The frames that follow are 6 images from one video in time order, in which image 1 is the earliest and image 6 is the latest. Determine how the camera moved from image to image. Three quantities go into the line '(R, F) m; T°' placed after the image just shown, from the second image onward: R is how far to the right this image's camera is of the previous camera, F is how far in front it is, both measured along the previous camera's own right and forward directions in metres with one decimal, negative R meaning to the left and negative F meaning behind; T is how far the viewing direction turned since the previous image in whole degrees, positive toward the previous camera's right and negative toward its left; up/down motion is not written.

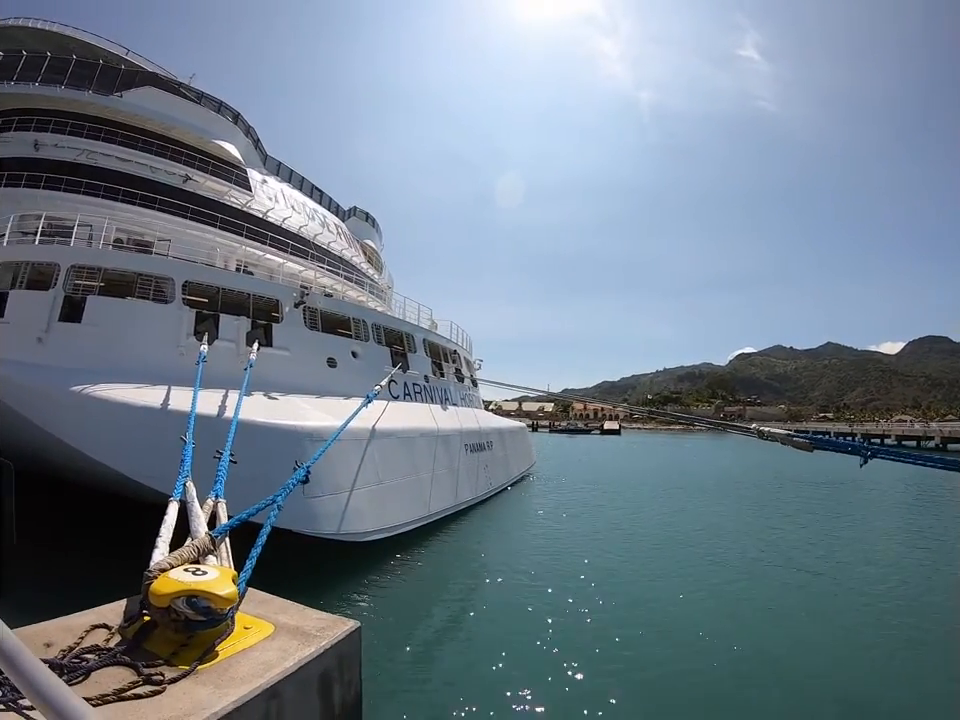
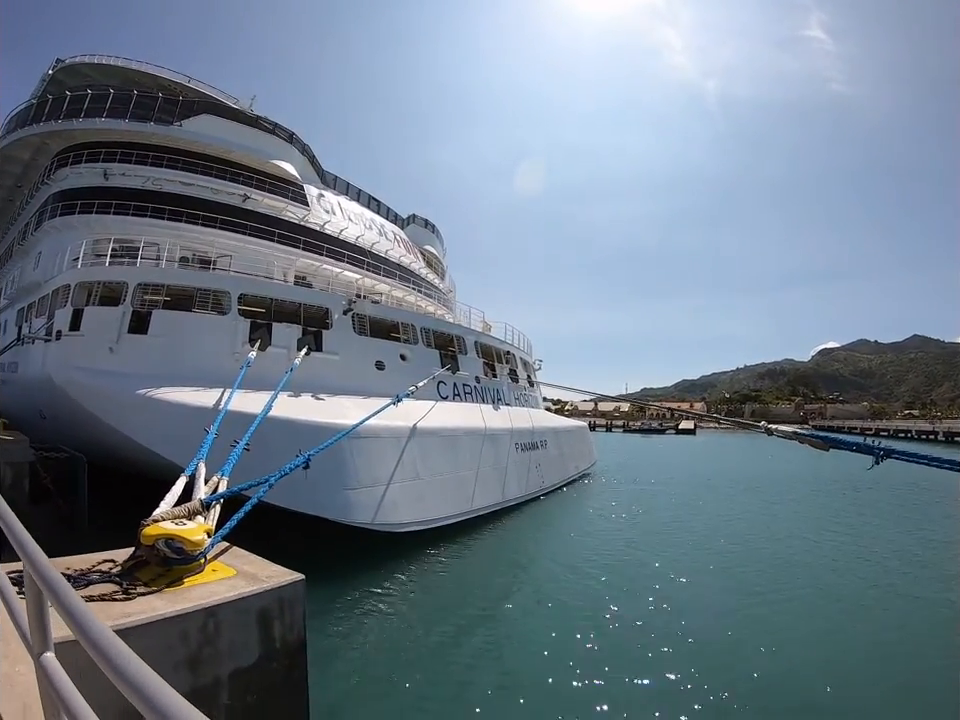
(+0.3, 0.0) m; -7°
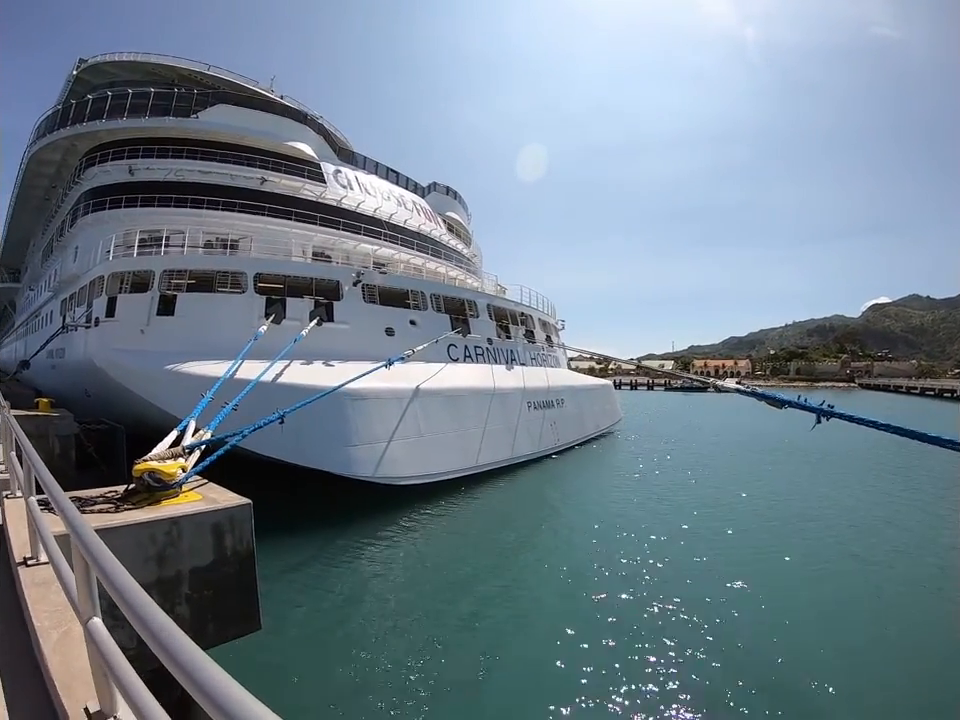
(+0.5, -0.4) m; -4°
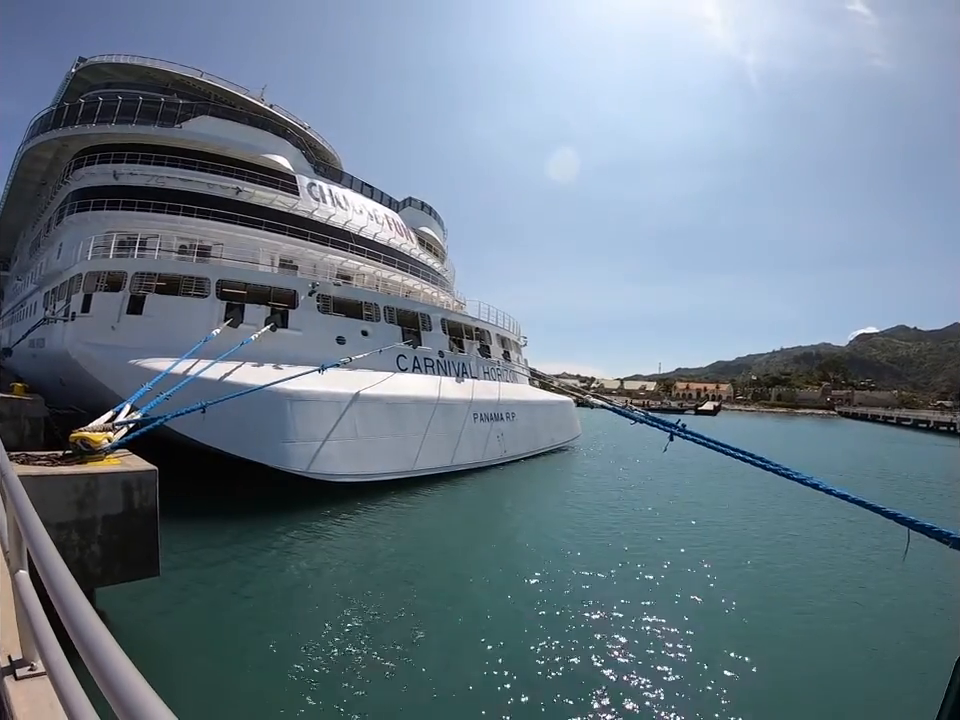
(+1.0, -1.0) m; +1°
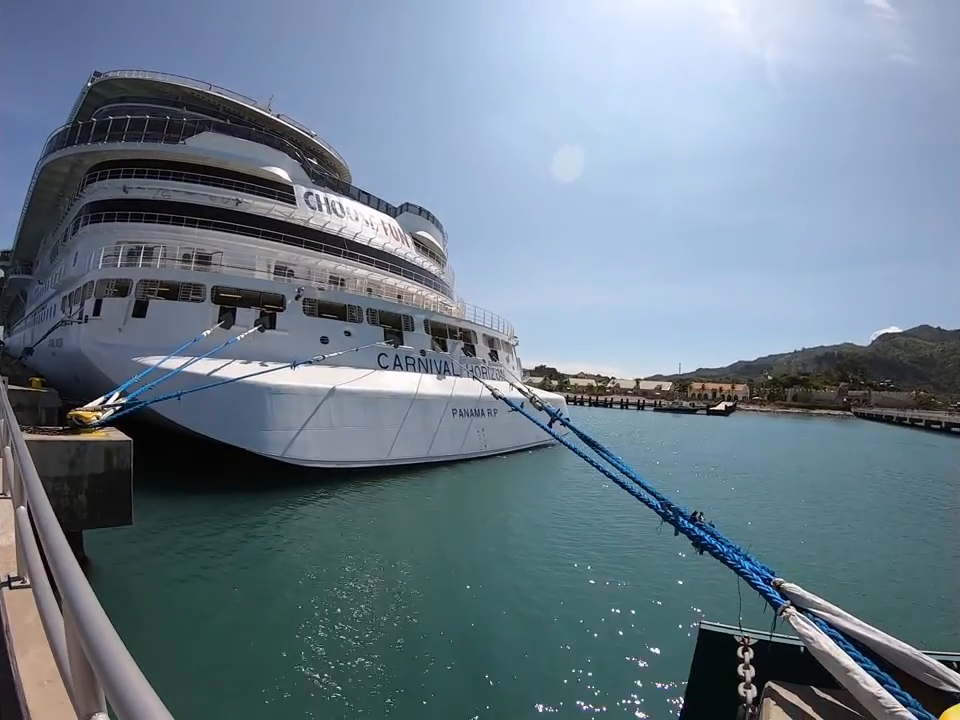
(+1.0, -0.9) m; -2°
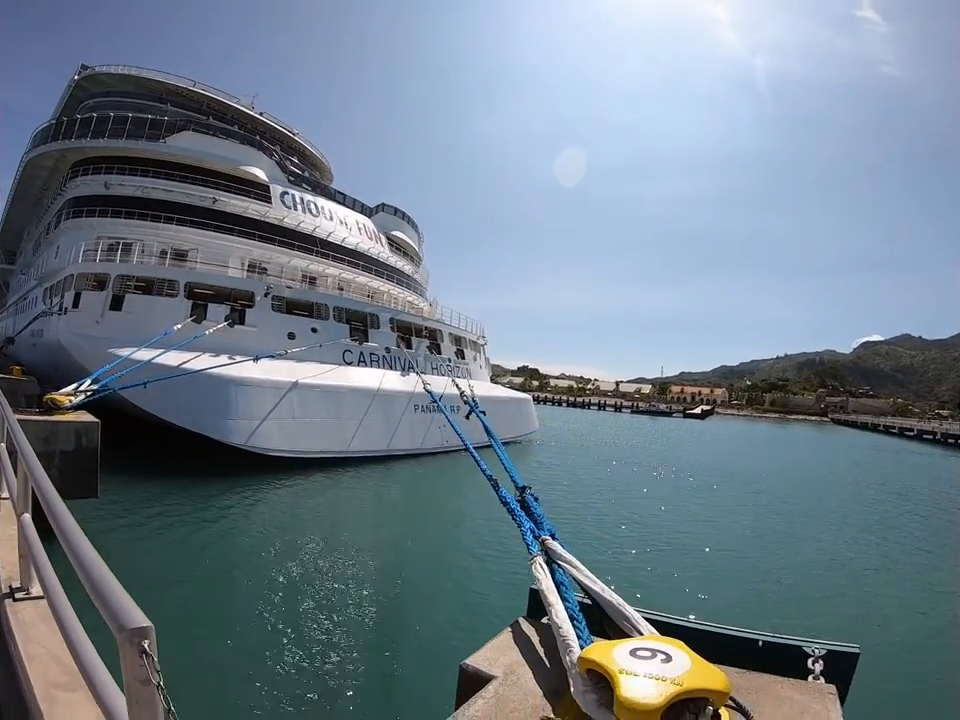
(+0.7, -0.9) m; +1°
